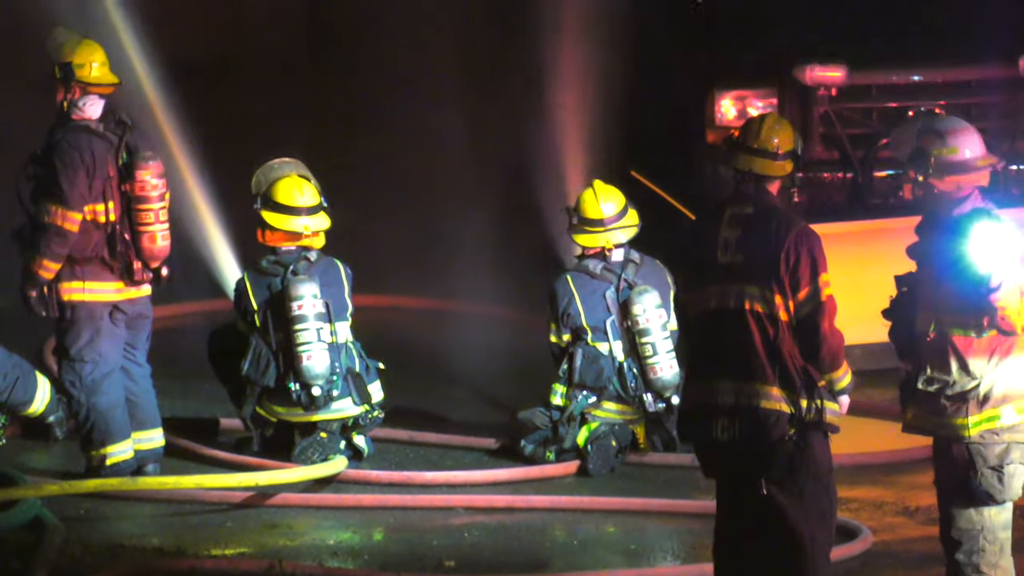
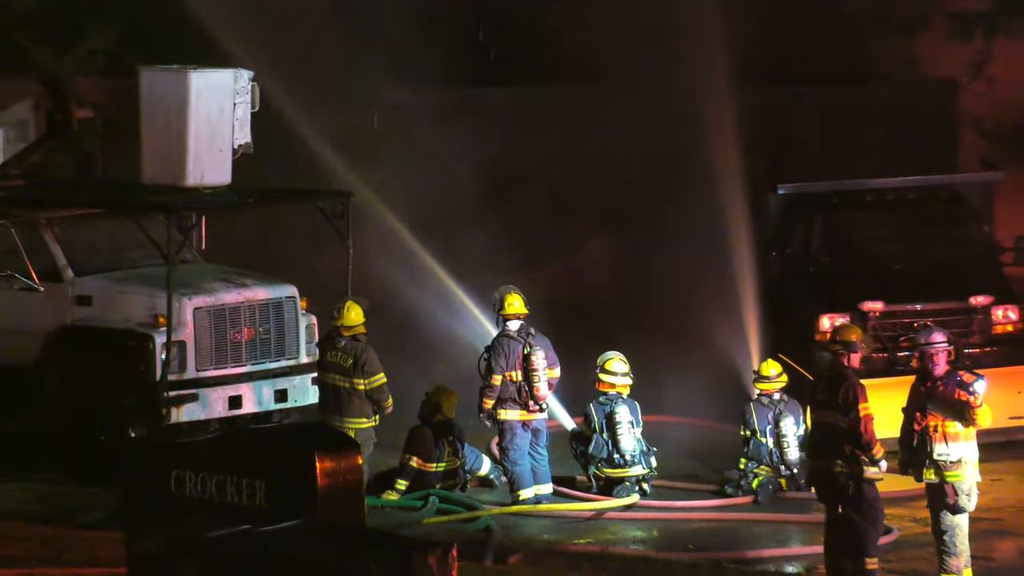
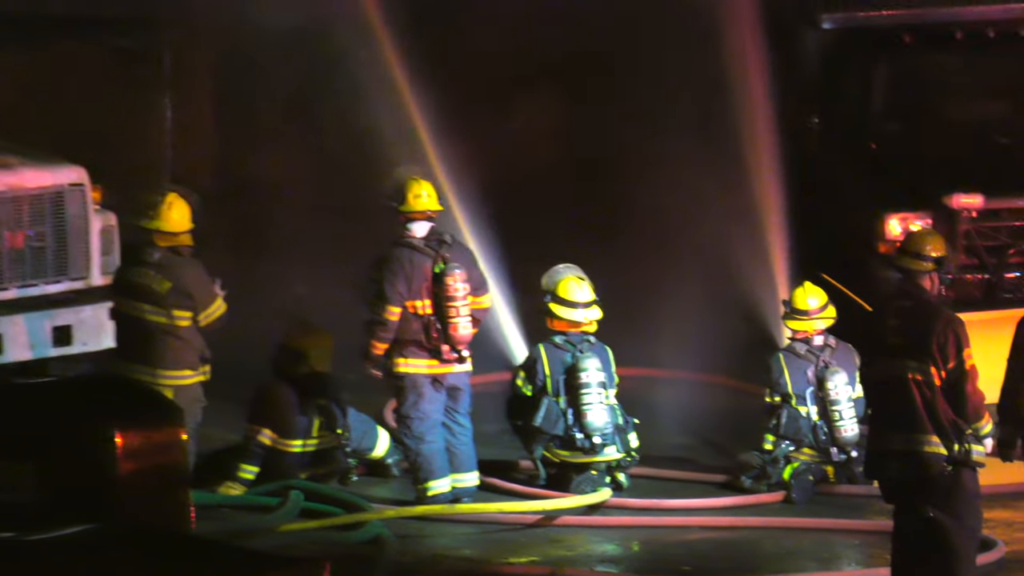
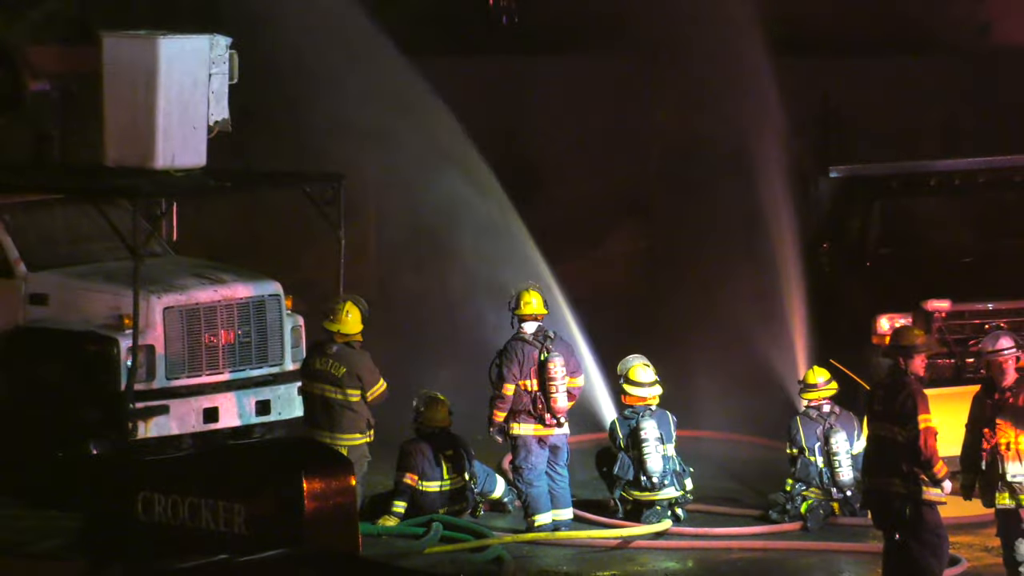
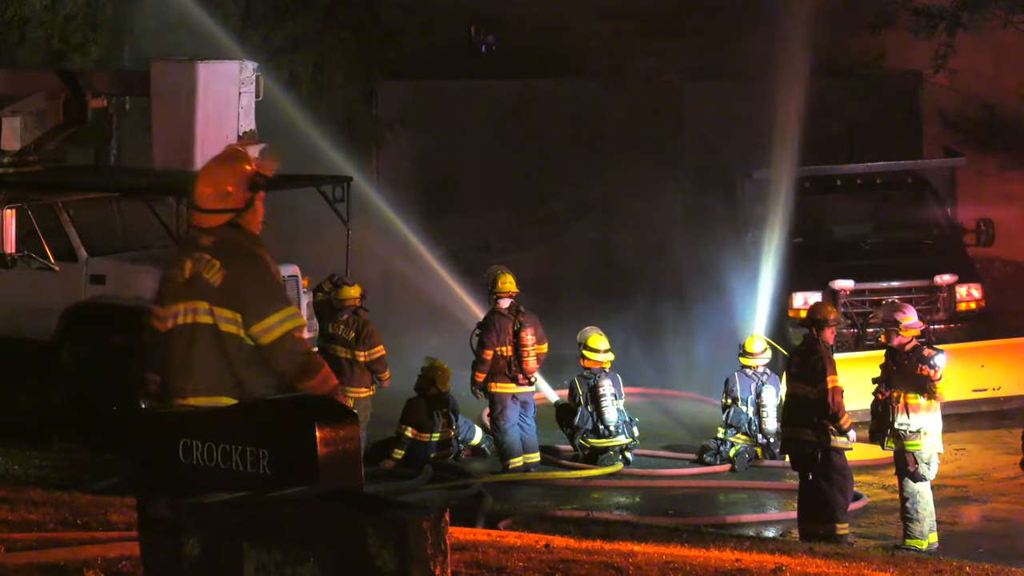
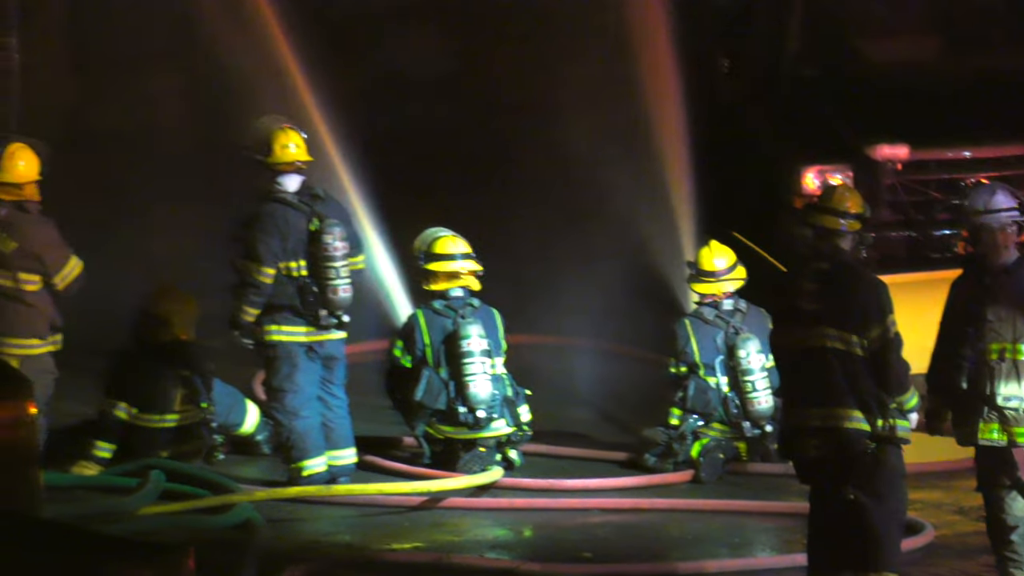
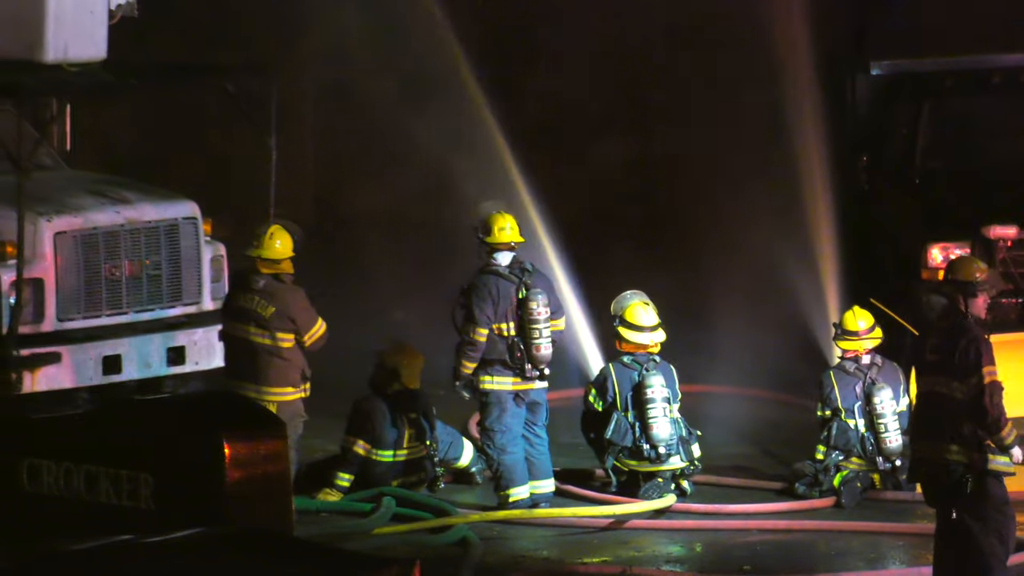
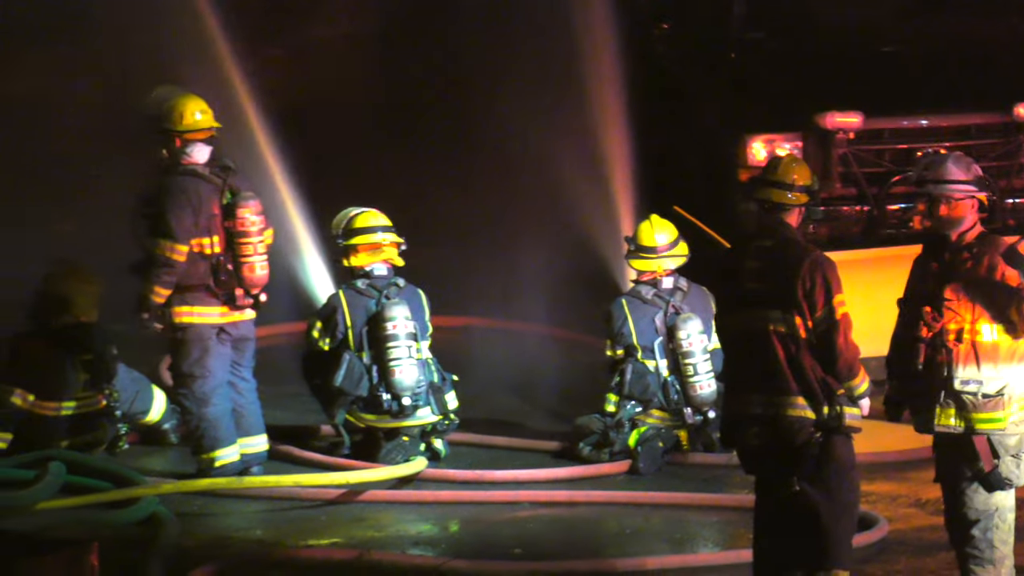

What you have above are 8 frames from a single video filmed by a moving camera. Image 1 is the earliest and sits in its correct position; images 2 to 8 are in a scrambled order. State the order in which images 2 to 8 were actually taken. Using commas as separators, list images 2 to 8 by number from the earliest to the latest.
8, 6, 3, 7, 4, 2, 5
